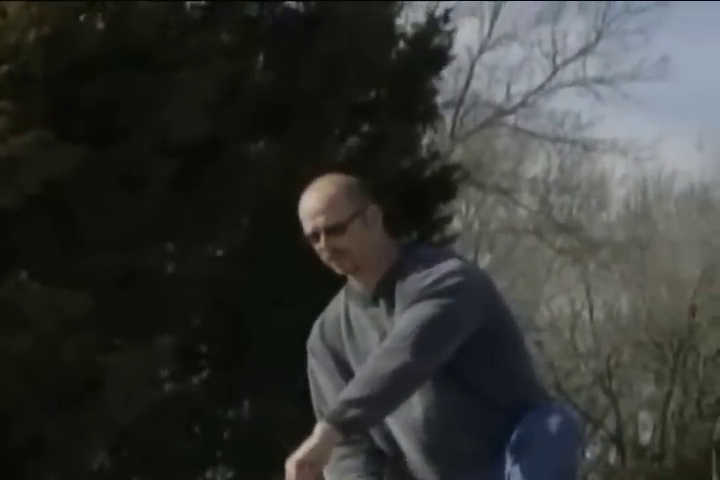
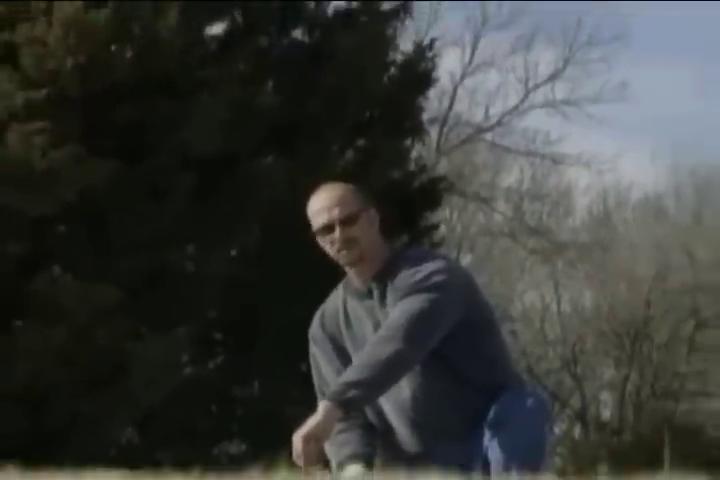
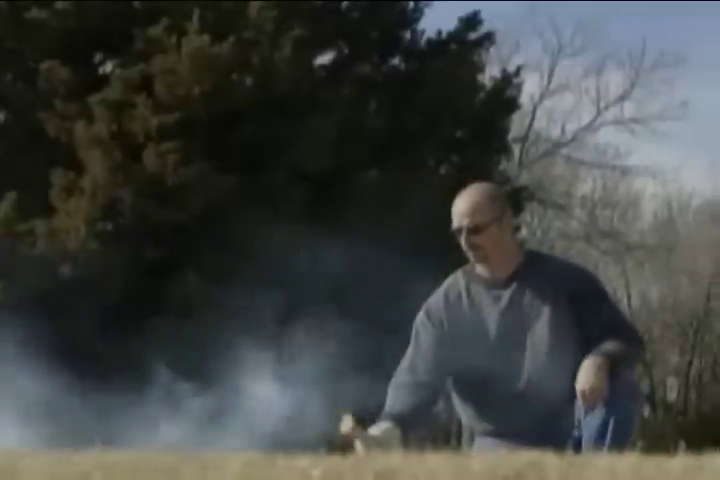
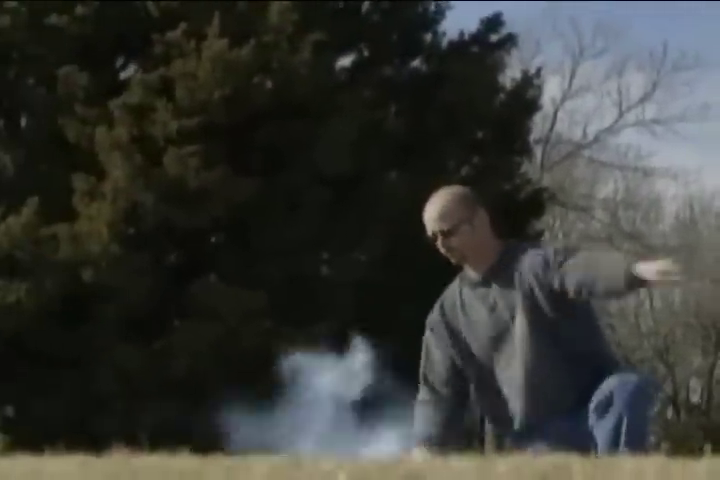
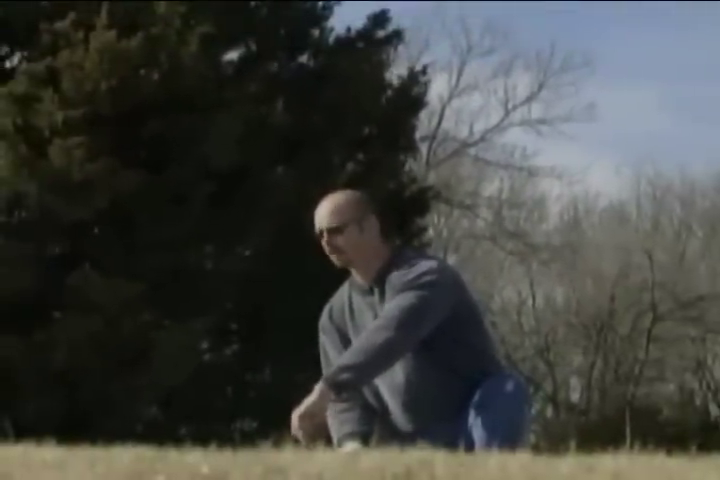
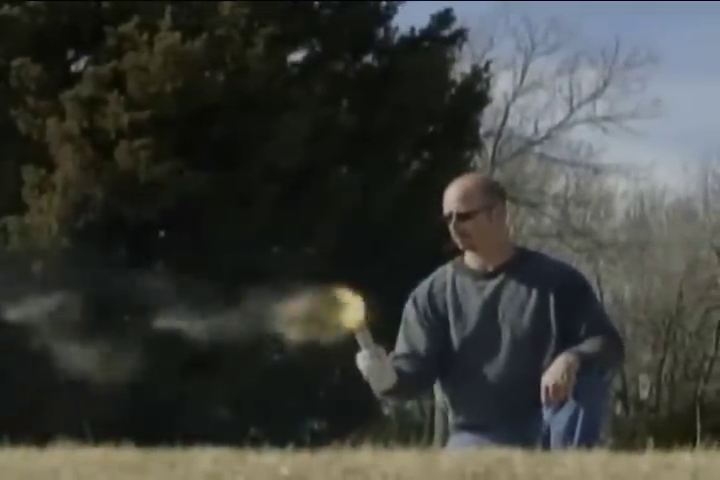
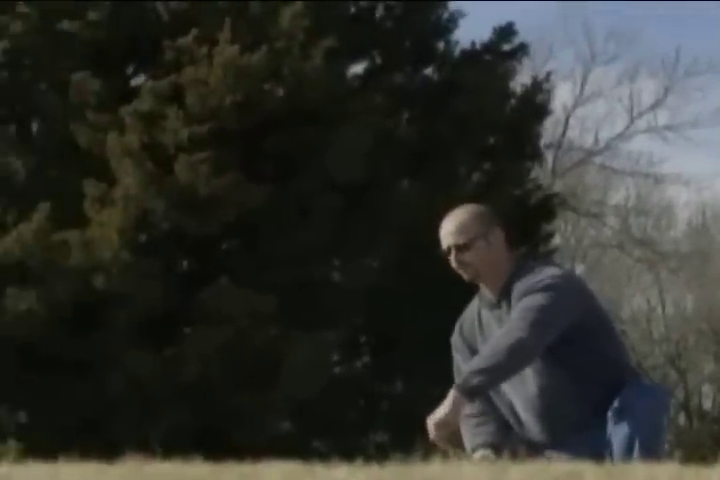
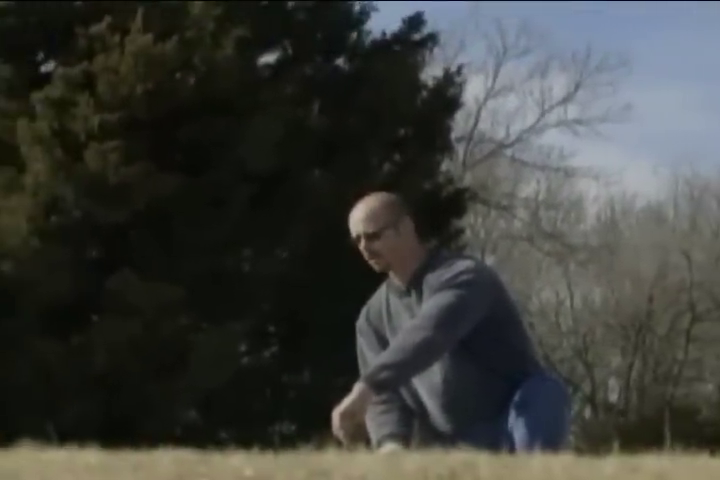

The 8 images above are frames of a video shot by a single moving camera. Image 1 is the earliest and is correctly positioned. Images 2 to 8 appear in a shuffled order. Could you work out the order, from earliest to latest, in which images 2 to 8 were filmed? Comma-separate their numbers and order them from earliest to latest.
2, 5, 8, 7, 4, 3, 6
